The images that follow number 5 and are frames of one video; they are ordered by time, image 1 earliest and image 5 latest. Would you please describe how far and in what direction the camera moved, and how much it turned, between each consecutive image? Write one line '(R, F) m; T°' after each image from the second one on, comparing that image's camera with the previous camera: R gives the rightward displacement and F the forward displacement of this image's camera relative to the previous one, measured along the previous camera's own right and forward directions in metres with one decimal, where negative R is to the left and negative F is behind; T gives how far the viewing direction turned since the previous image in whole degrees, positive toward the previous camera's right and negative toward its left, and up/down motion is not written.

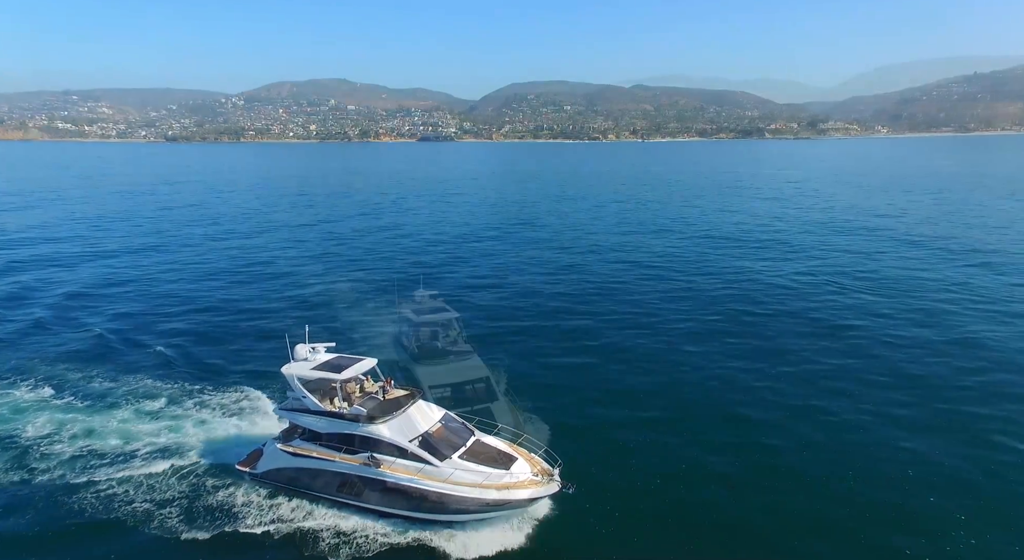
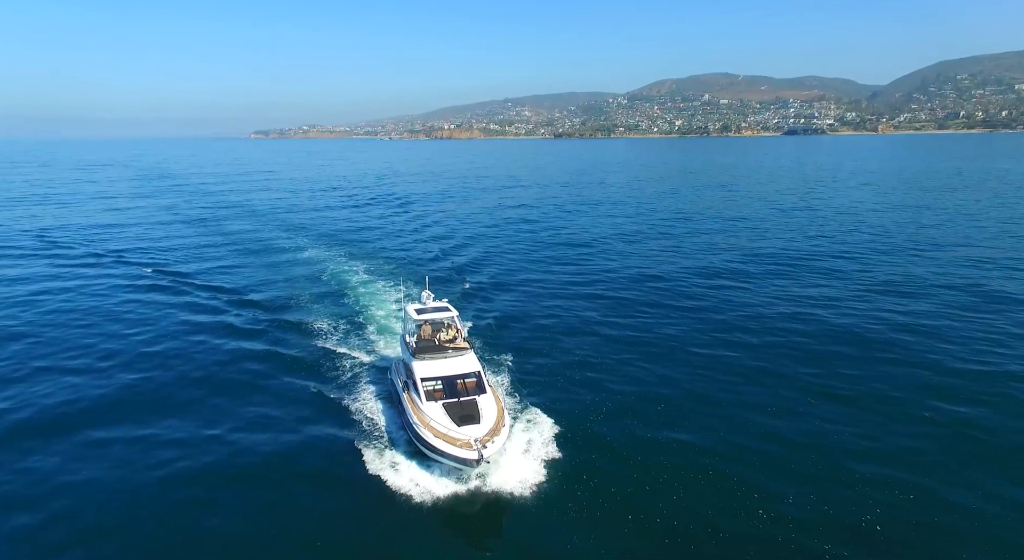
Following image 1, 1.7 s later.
(+4.5, -0.7) m; -8°
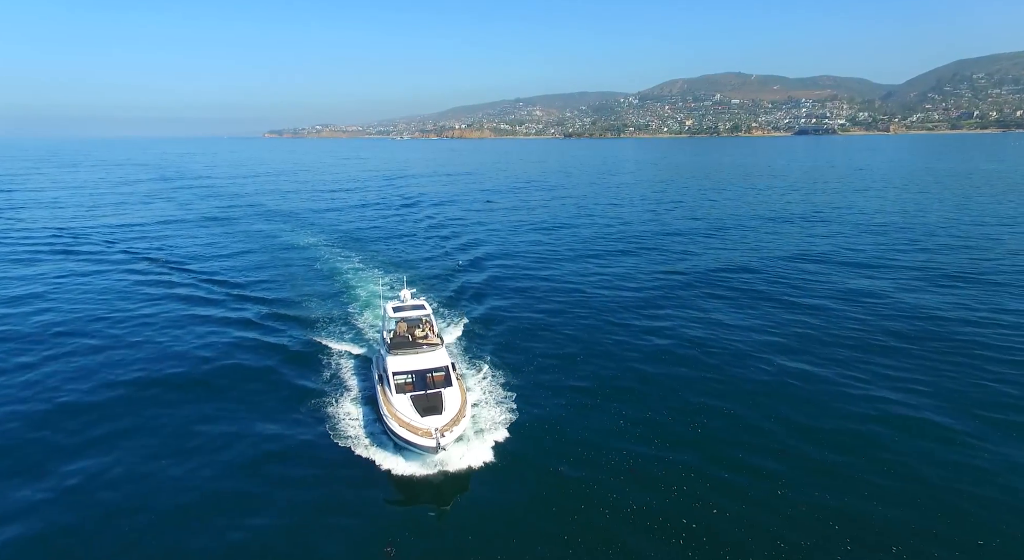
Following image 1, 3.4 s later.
(+2.2, -1.7) m; -2°
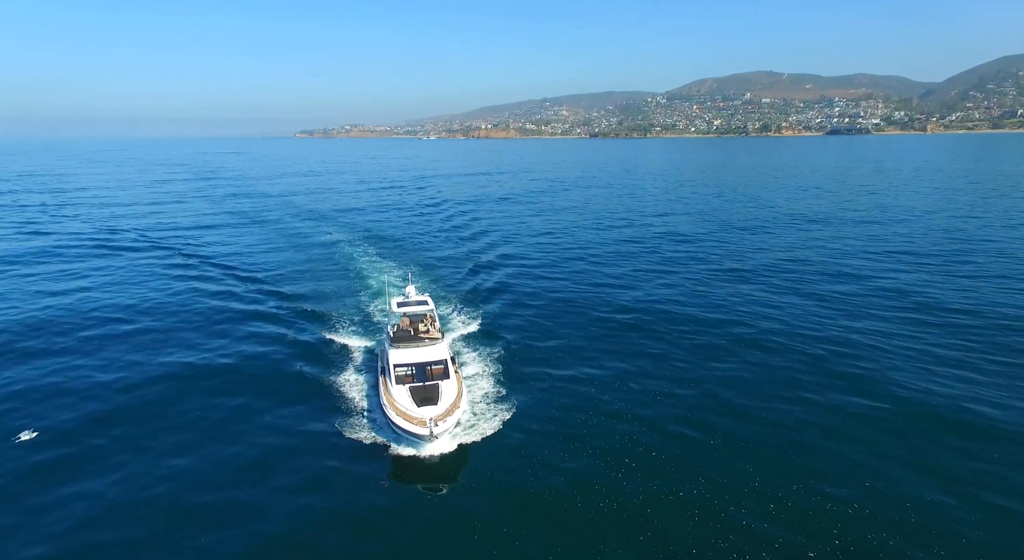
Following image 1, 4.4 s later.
(+1.3, -0.3) m; -3°
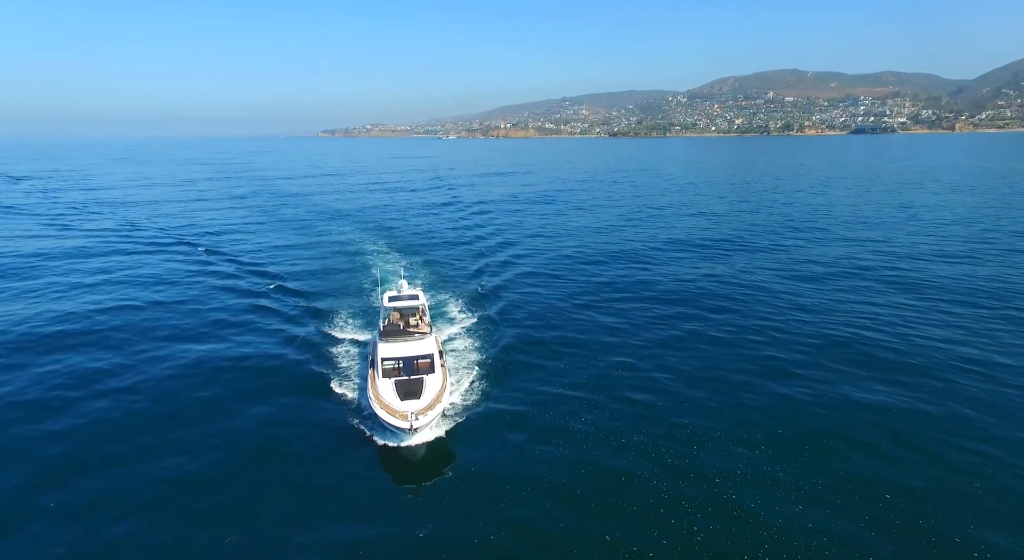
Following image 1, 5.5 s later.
(+1.7, -0.5) m; -2°
